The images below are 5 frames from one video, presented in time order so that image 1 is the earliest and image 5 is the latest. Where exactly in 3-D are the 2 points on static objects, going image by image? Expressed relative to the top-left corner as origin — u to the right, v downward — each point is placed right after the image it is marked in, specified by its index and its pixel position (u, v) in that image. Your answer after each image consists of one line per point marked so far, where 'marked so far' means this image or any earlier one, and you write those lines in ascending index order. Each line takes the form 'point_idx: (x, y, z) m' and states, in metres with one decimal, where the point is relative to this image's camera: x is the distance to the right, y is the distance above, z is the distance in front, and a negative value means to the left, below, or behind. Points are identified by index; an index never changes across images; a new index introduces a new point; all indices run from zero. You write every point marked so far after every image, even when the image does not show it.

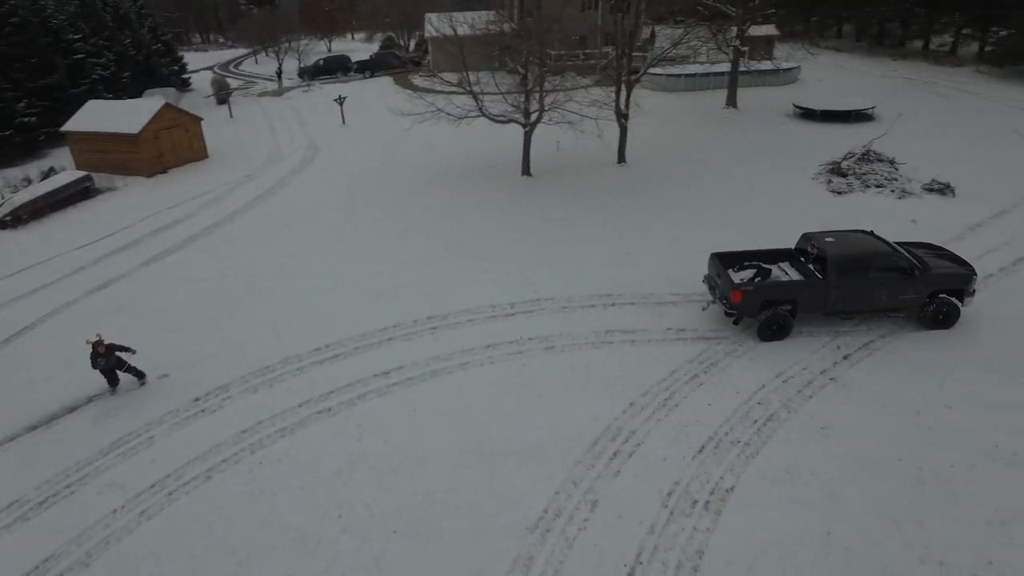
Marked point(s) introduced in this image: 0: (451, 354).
0: (-1.0, -1.1, +10.0) m
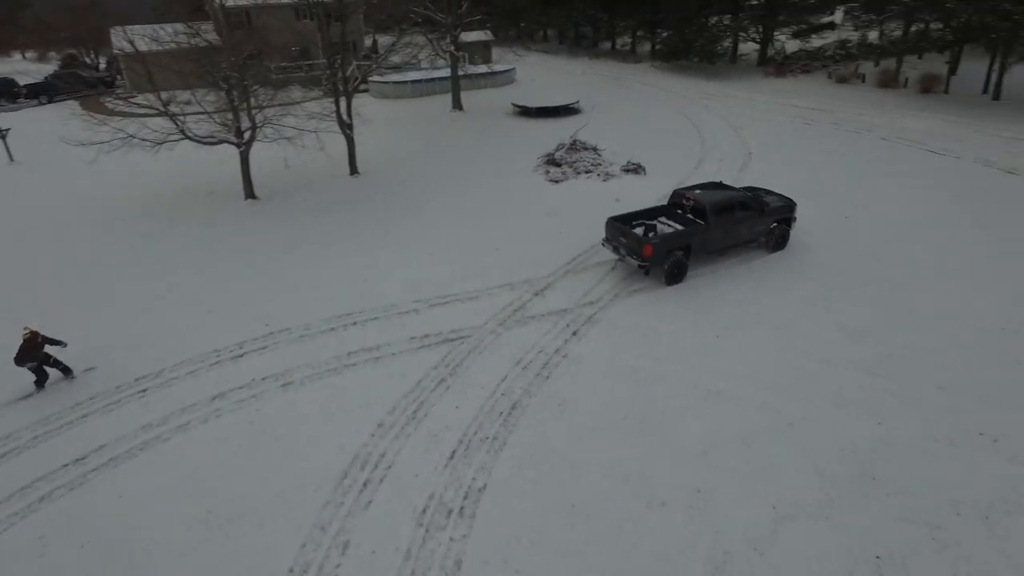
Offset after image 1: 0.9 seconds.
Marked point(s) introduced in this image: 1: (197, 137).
0: (-4.8, -1.8, +8.6) m
1: (-8.5, +4.1, +16.8) m
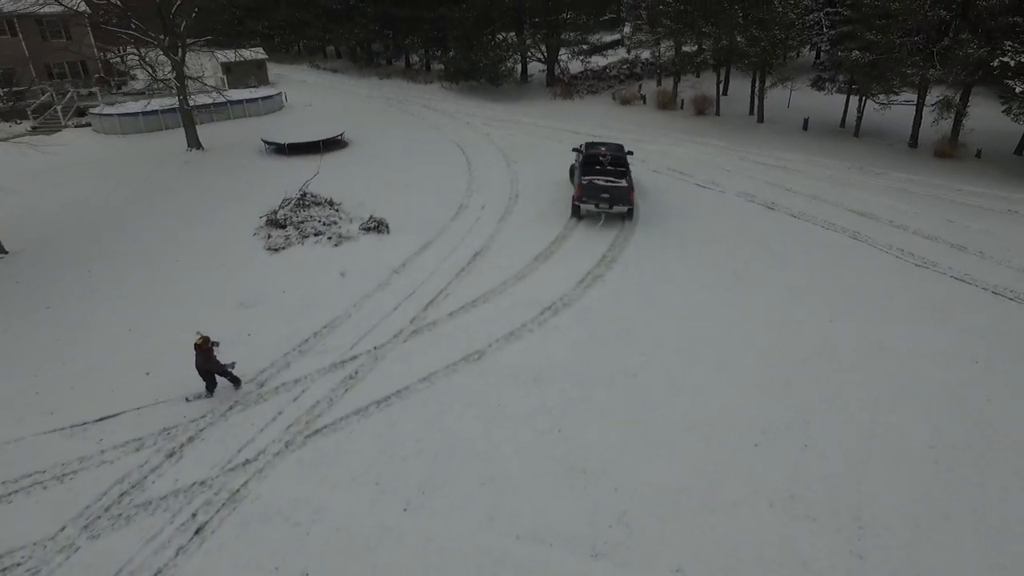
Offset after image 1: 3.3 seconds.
0: (-8.7, -4.3, +3.9) m
1: (-14.7, +1.1, +11.0) m
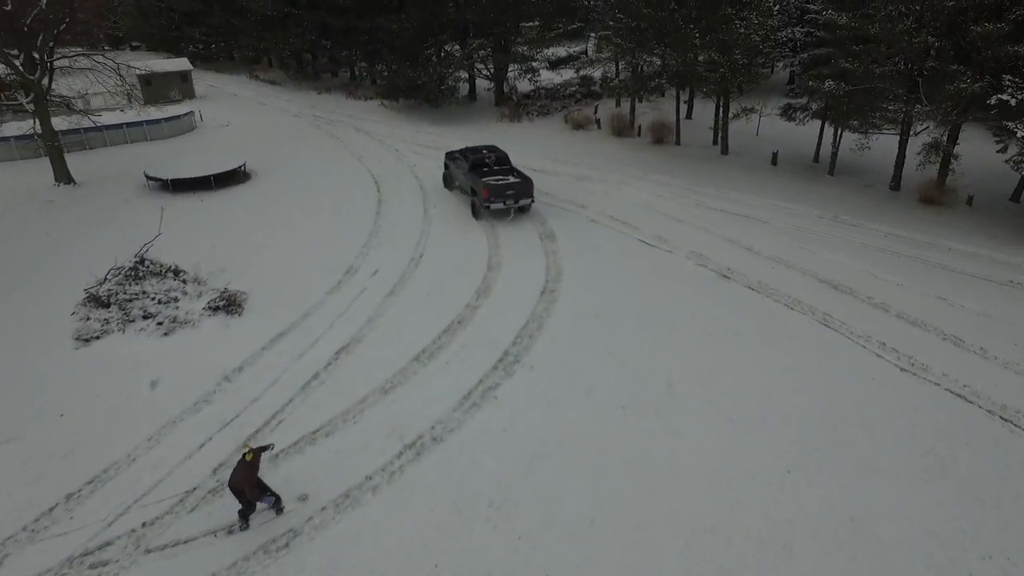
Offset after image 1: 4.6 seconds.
0: (-10.6, -6.0, +0.6) m
1: (-16.8, -0.7, +7.5) m
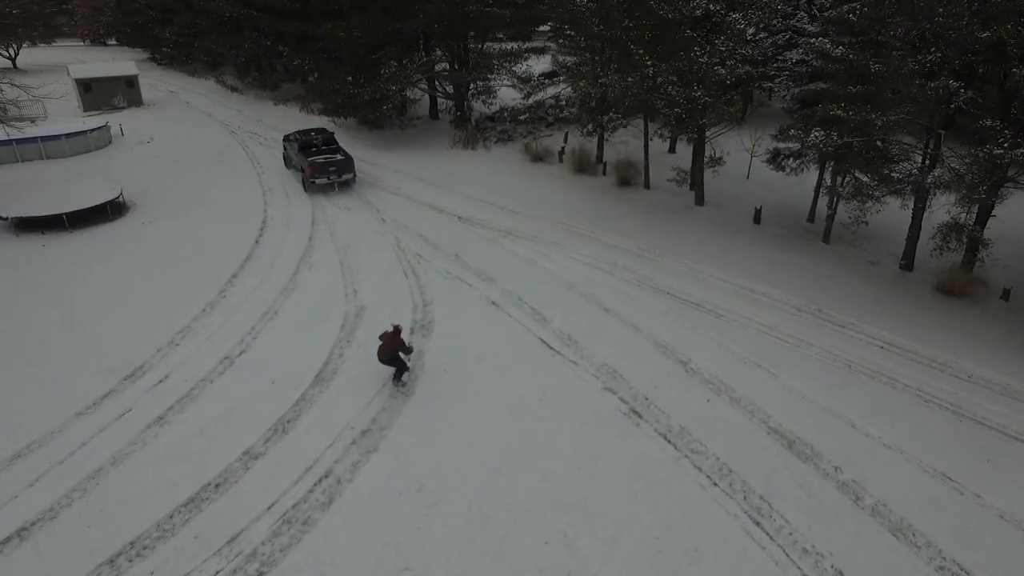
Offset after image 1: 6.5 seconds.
0: (-14.1, -7.4, -2.4) m
1: (-19.7, -1.9, +4.8) m
